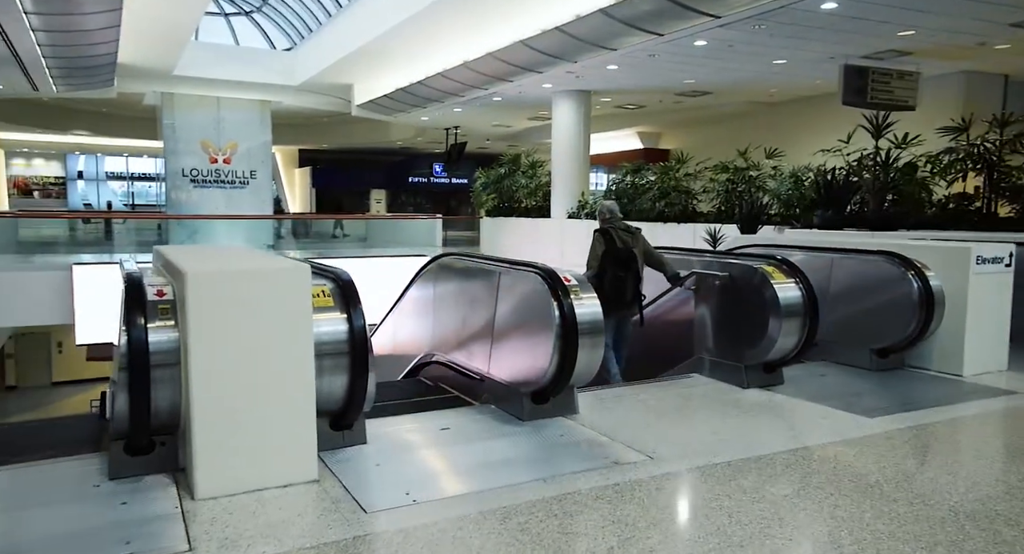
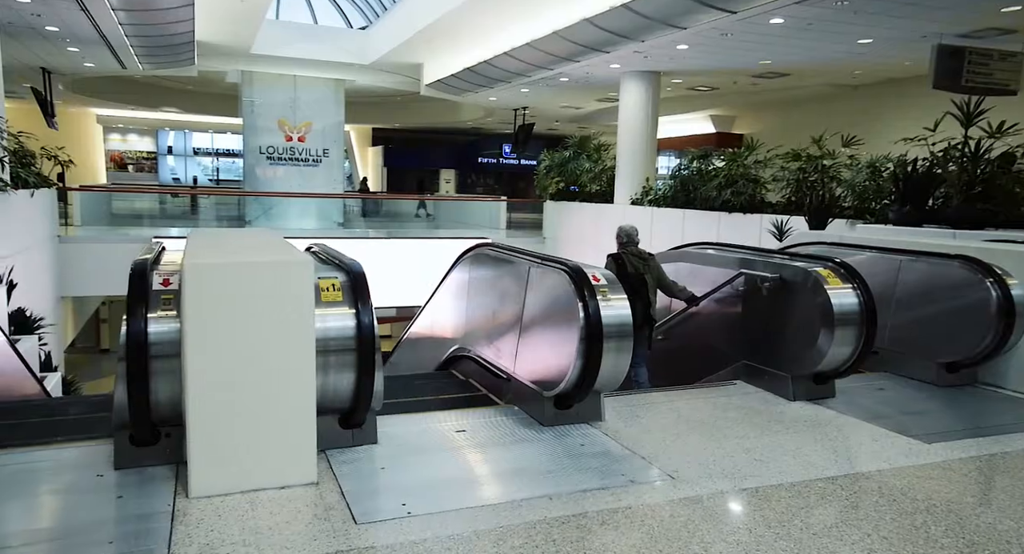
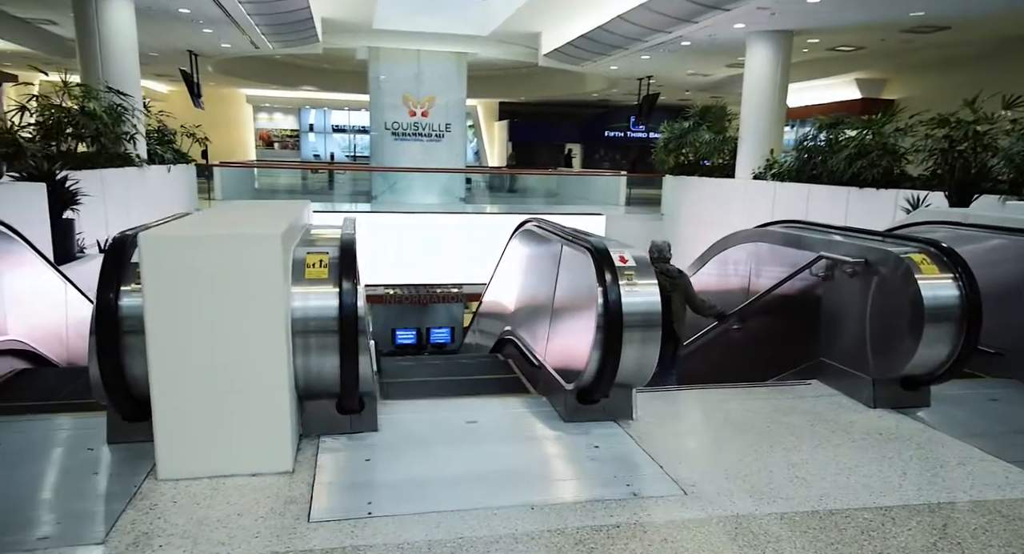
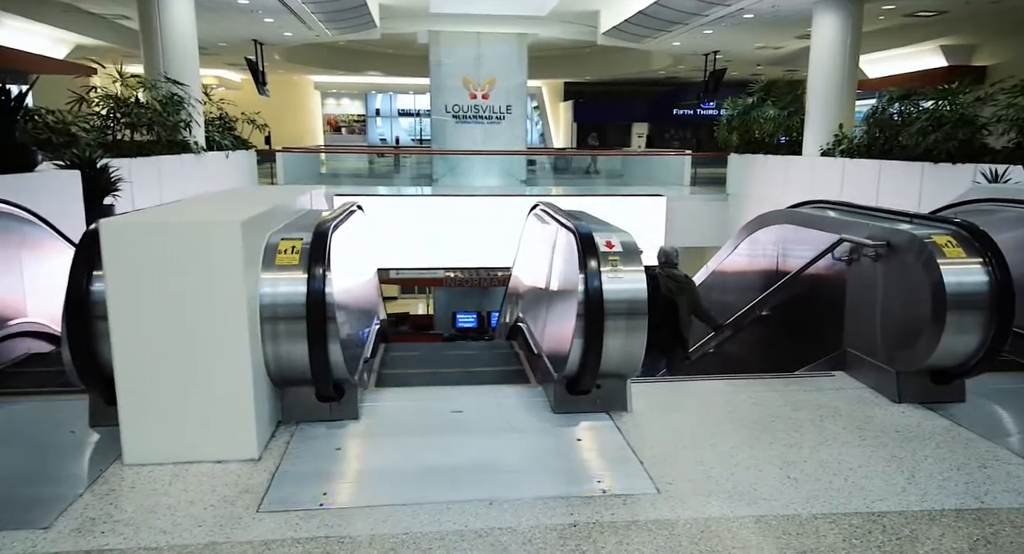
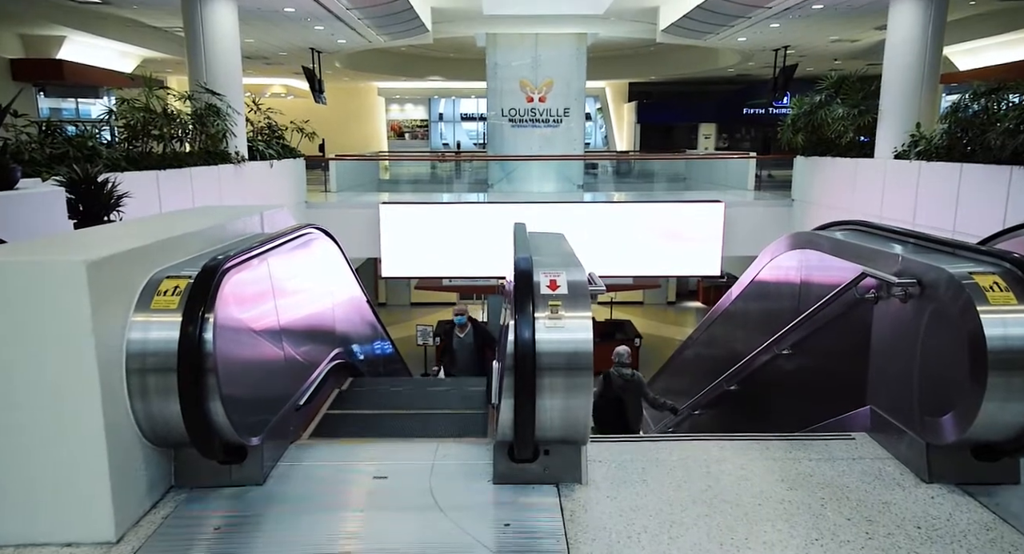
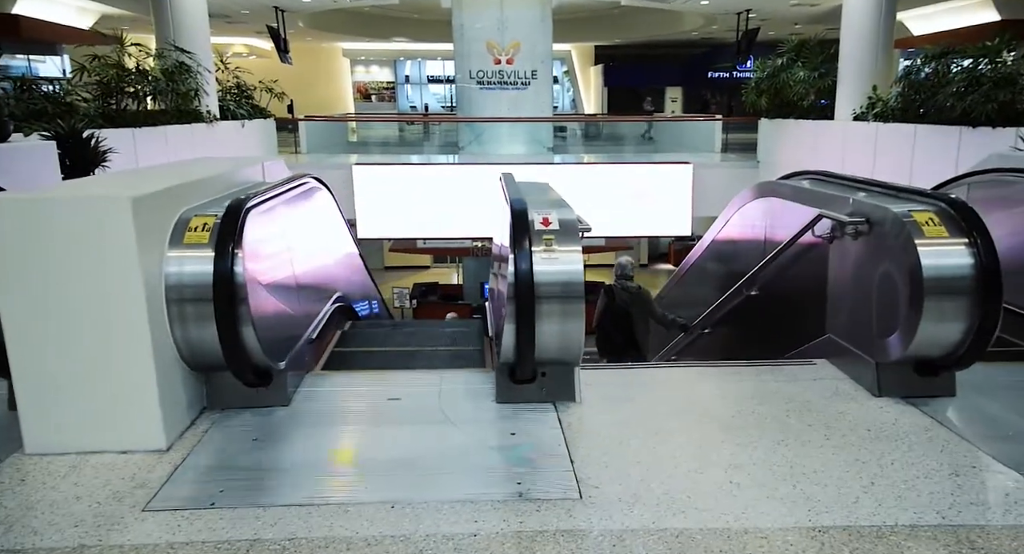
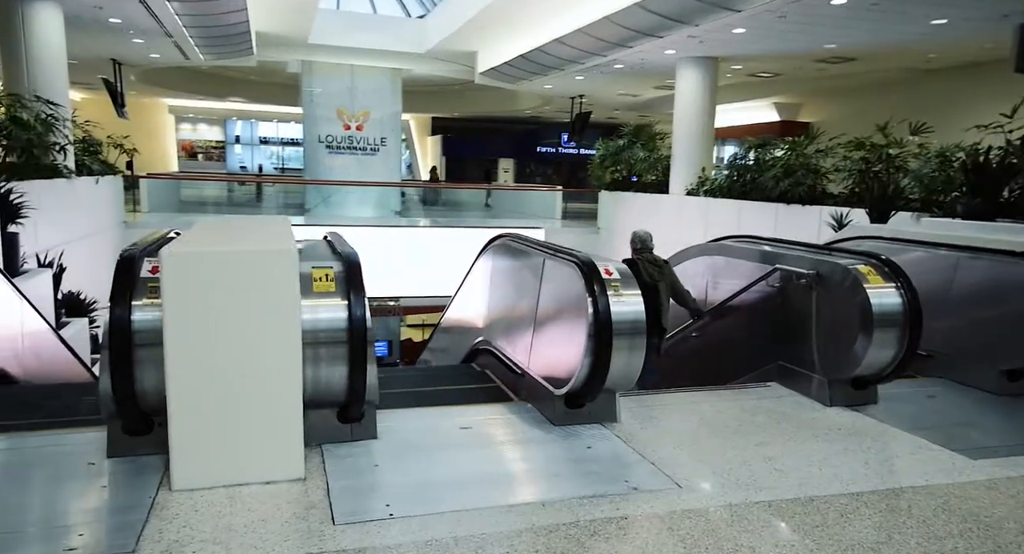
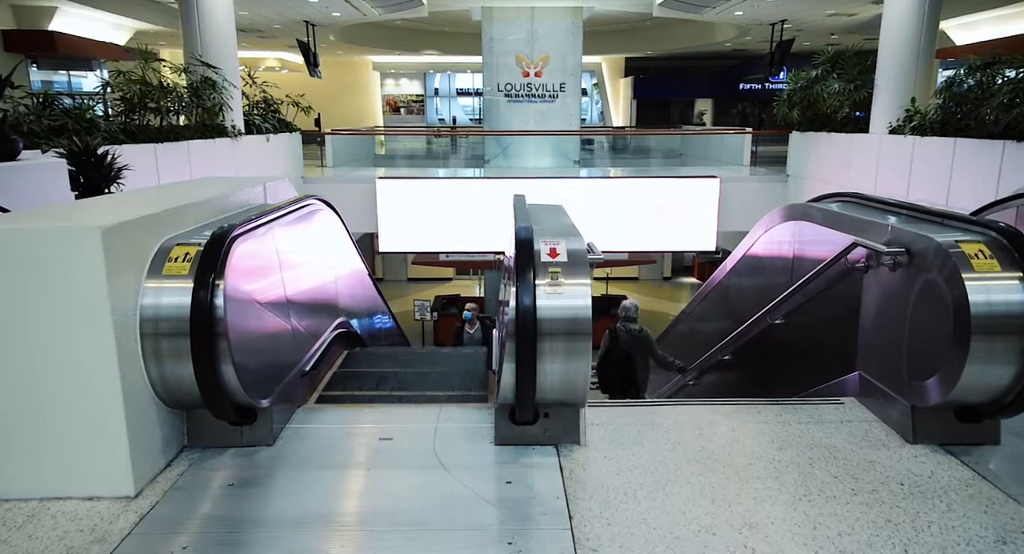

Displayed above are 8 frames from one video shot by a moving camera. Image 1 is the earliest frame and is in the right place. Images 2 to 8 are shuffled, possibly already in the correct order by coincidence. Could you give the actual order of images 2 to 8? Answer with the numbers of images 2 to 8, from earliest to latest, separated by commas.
2, 7, 3, 4, 6, 8, 5
